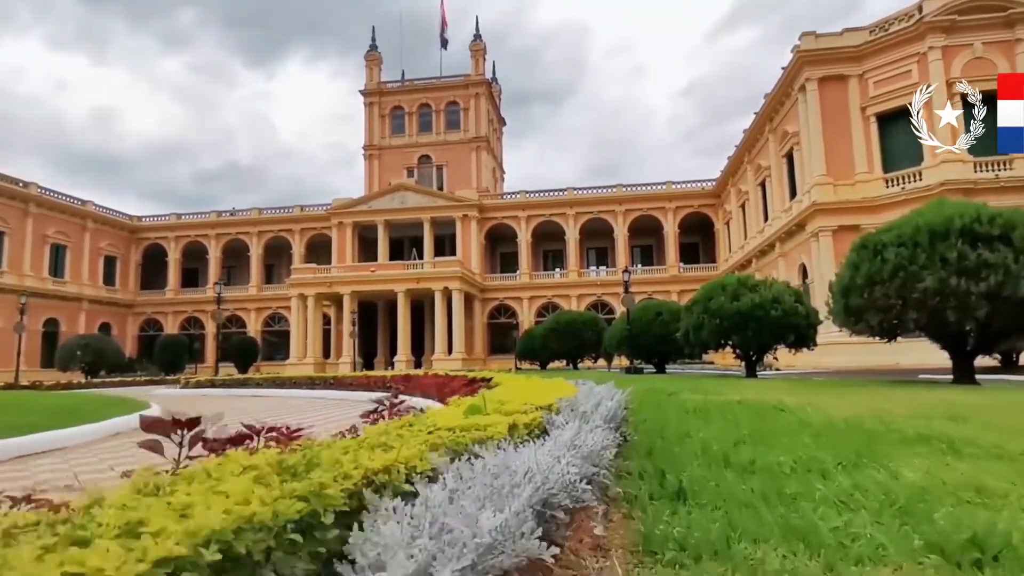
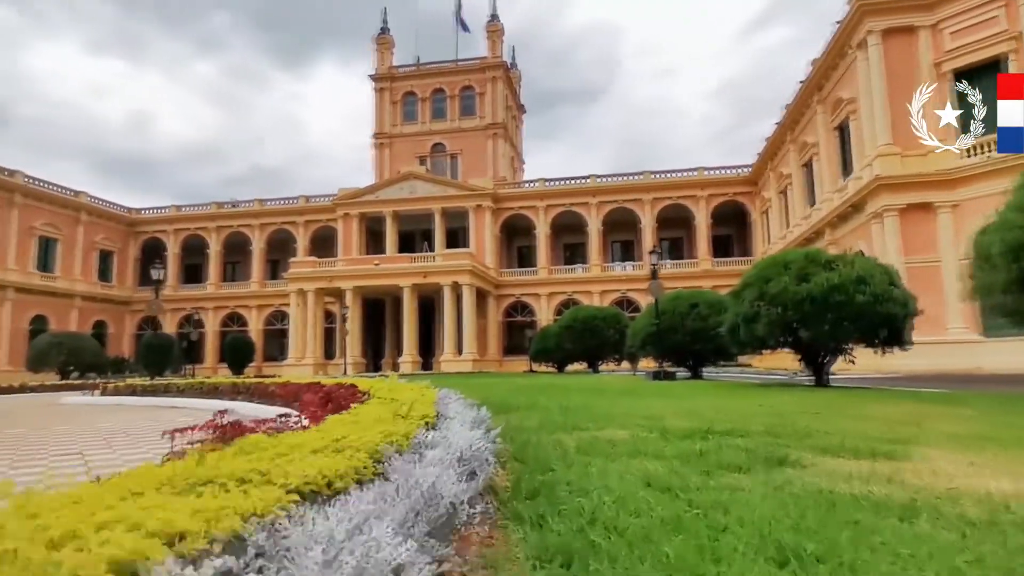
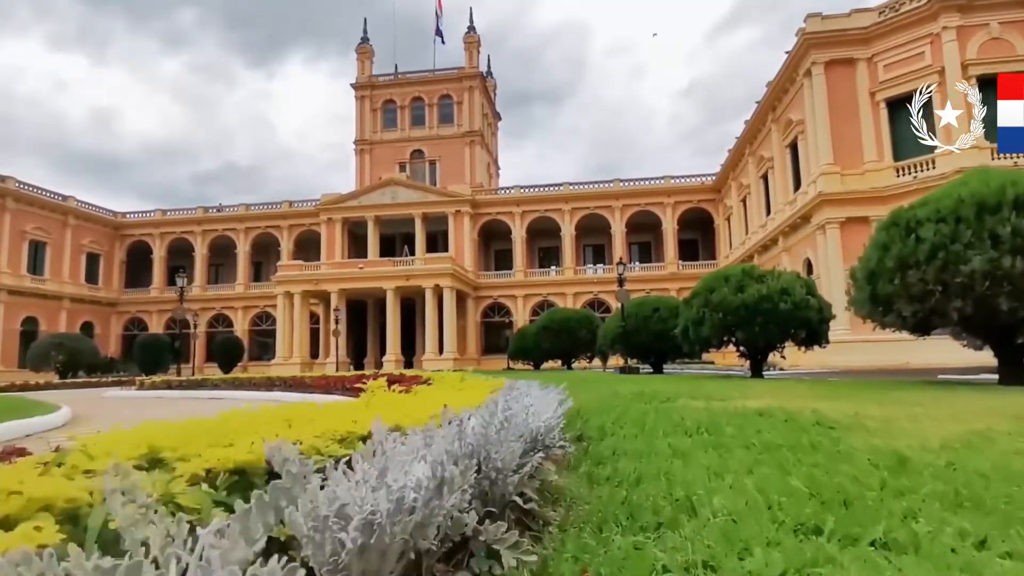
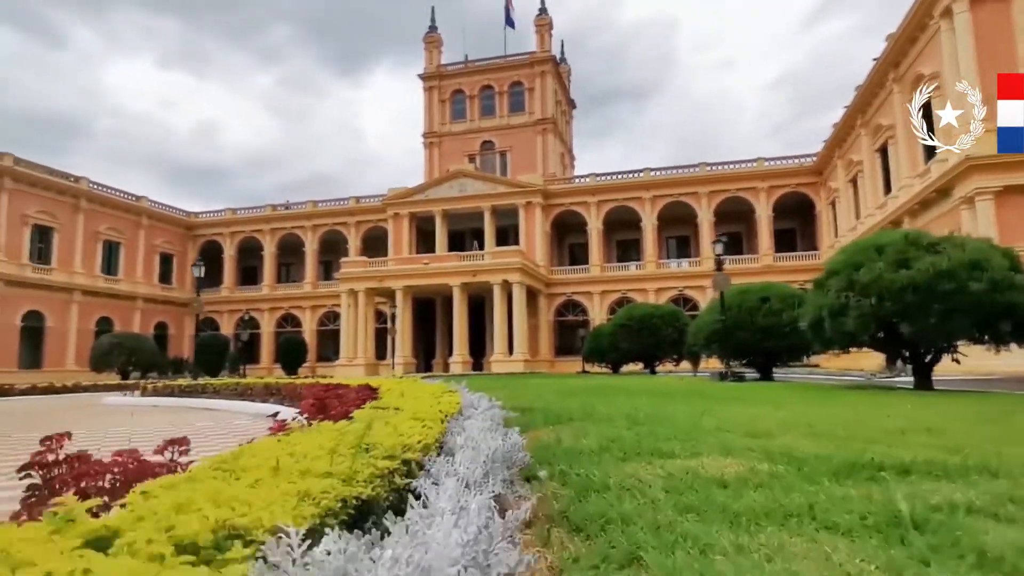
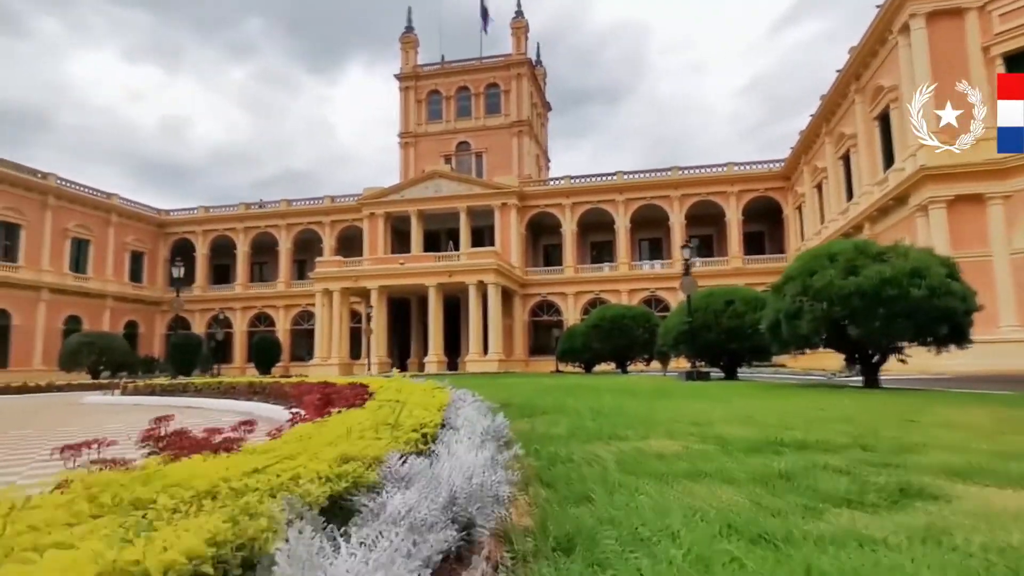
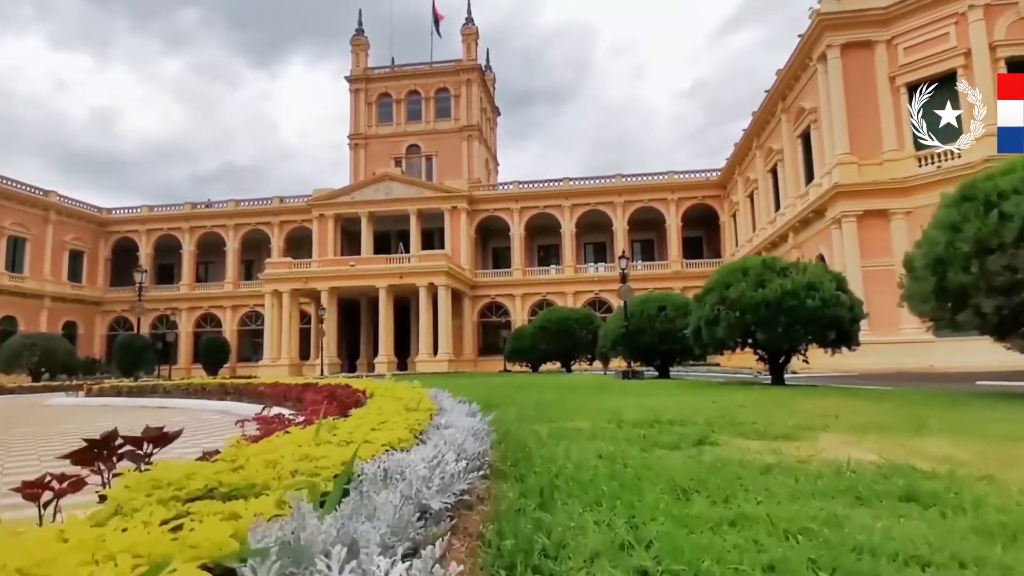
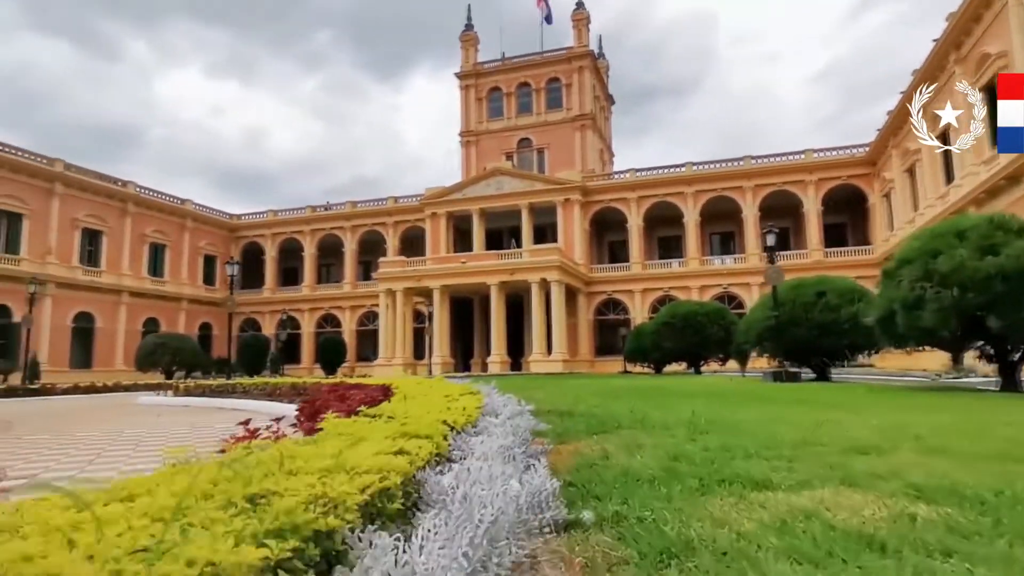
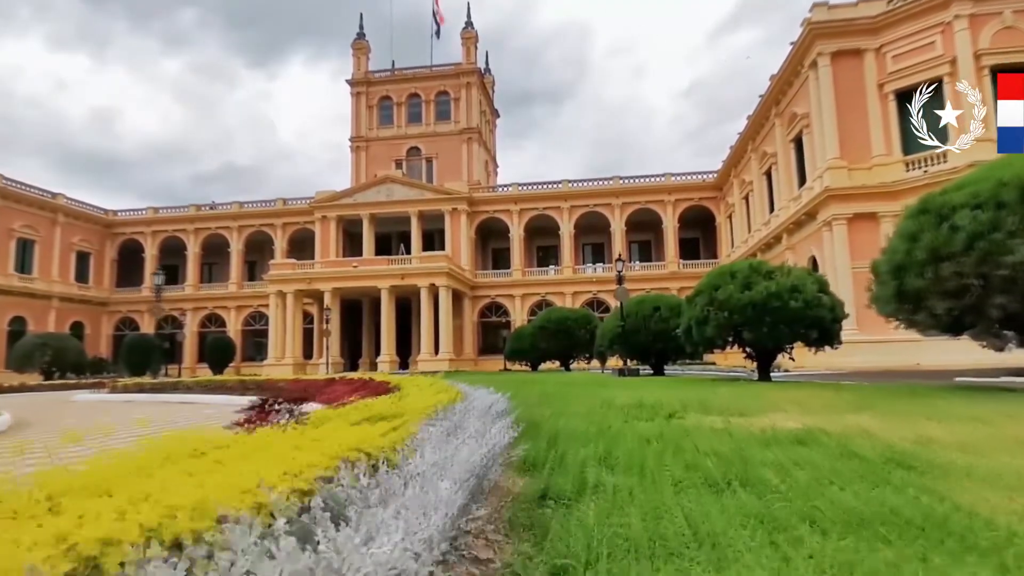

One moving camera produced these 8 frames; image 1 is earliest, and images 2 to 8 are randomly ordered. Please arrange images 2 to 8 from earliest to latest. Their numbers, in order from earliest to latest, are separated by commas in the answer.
3, 8, 6, 2, 5, 4, 7
